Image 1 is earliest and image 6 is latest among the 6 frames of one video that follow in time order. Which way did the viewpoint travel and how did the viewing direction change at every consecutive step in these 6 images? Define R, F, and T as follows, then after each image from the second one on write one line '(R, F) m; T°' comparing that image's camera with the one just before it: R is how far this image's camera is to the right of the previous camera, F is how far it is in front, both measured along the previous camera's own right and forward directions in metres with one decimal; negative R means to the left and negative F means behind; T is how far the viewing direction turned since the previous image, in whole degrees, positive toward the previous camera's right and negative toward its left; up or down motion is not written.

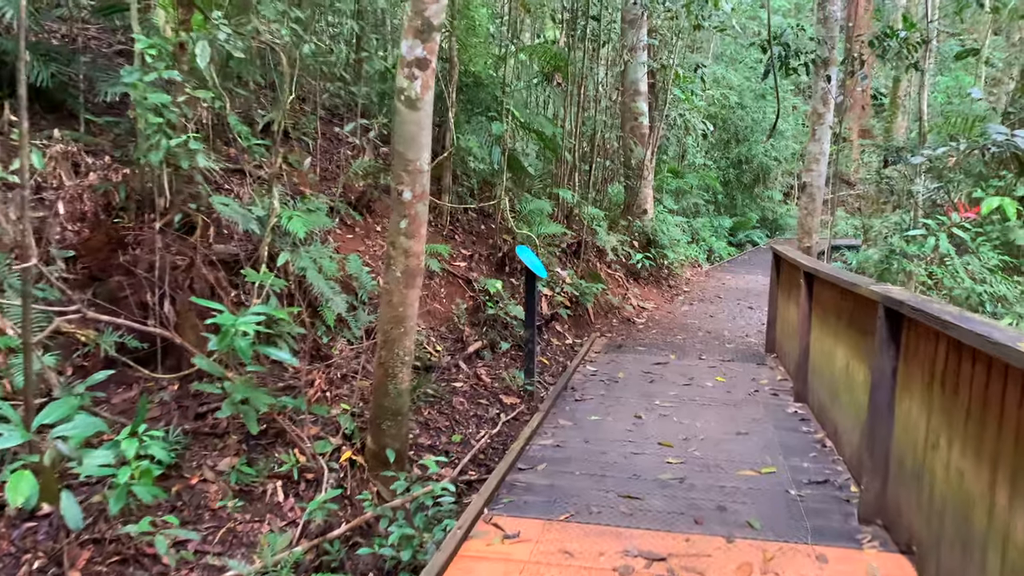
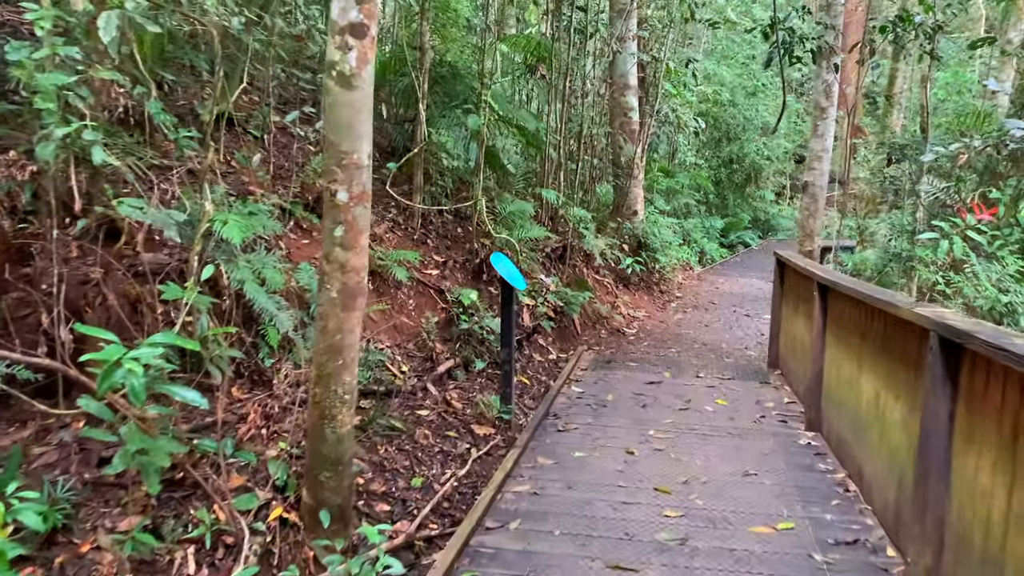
(+0.1, +0.6) m; +1°
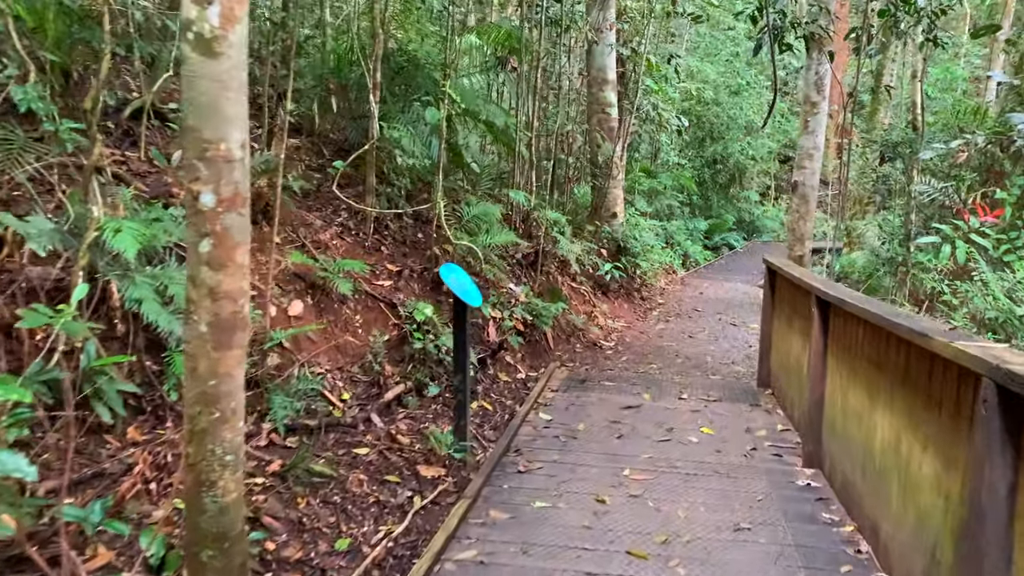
(+0.2, +0.5) m; +1°
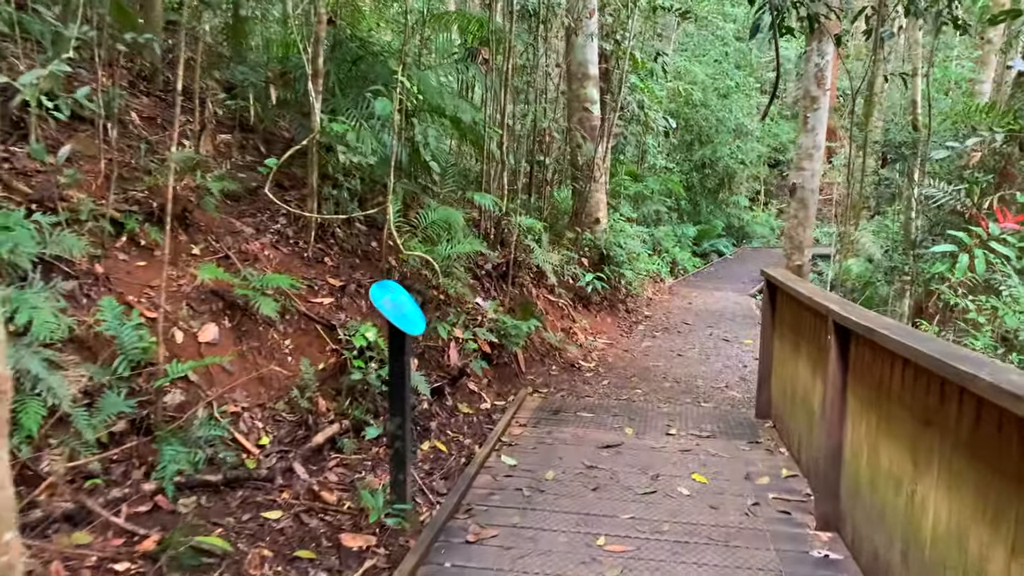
(+0.2, +0.6) m; +1°
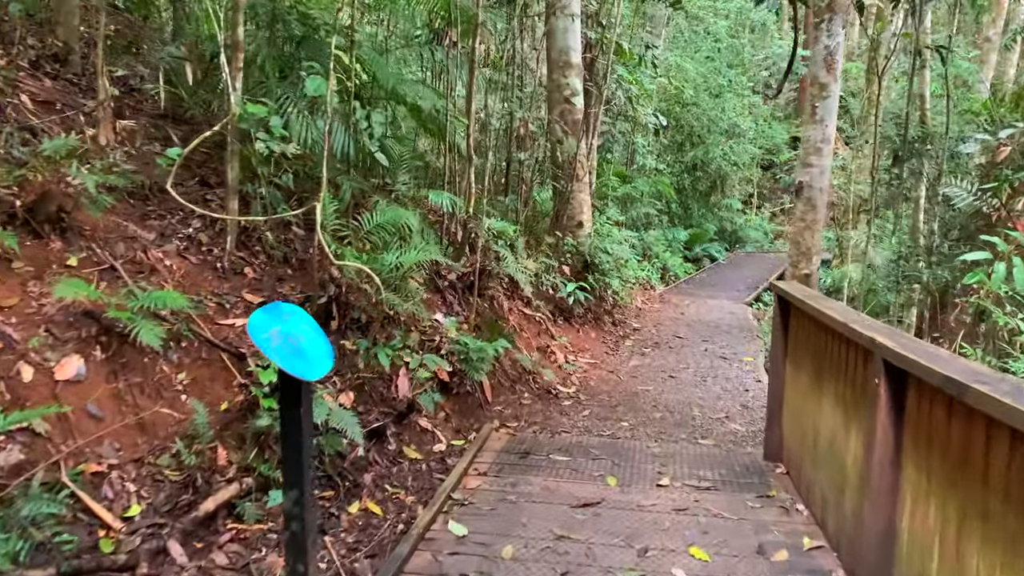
(+0.2, +0.7) m; +1°
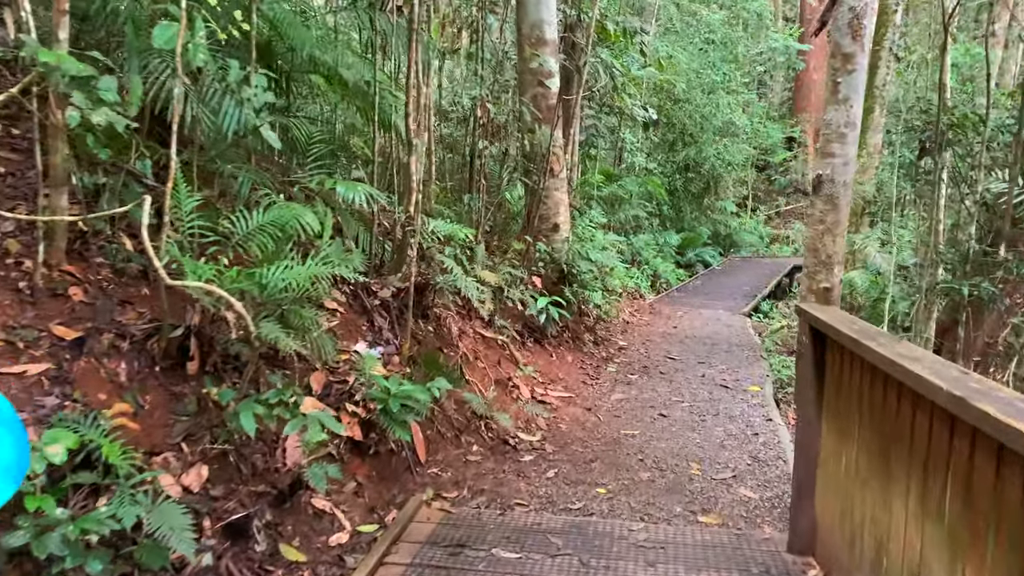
(+0.2, +1.0) m; +1°
